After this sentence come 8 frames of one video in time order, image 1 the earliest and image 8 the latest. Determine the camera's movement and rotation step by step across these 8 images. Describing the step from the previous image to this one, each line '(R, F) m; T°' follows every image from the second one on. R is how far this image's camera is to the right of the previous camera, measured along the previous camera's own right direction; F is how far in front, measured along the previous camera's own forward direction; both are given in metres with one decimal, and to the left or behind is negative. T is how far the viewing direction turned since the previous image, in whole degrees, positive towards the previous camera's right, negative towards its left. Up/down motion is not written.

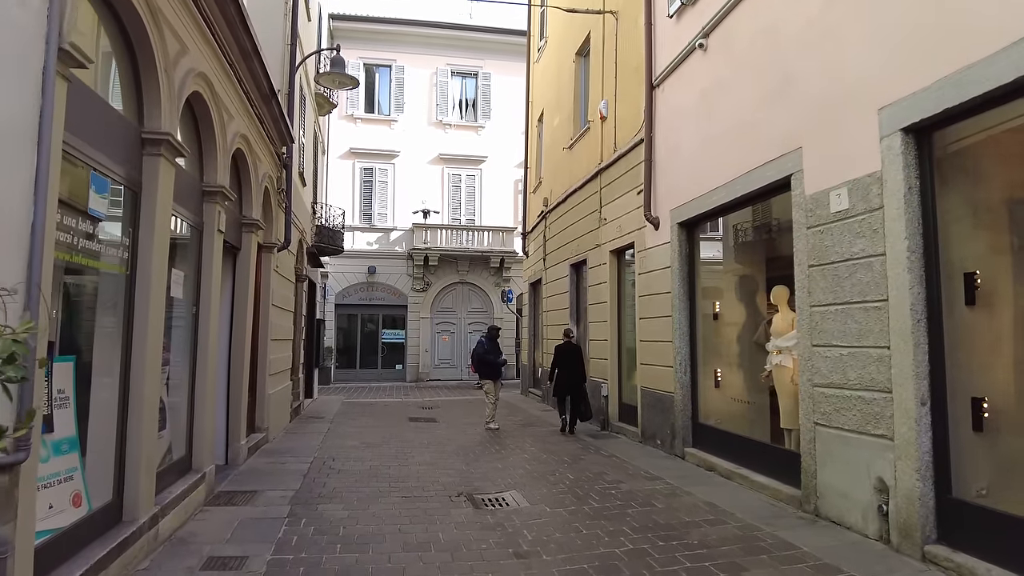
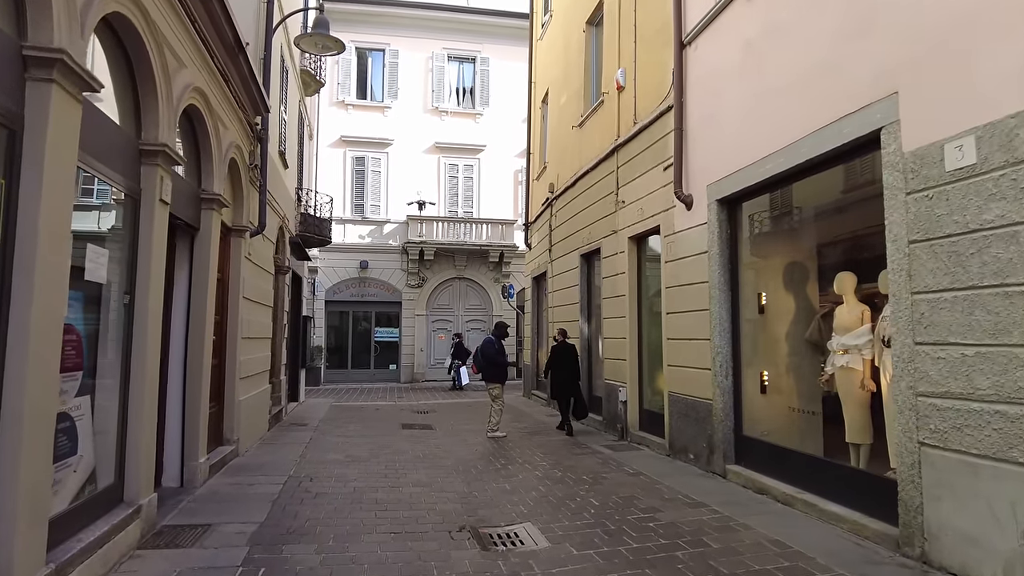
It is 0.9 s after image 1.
(-0.1, +1.1) m; 0°
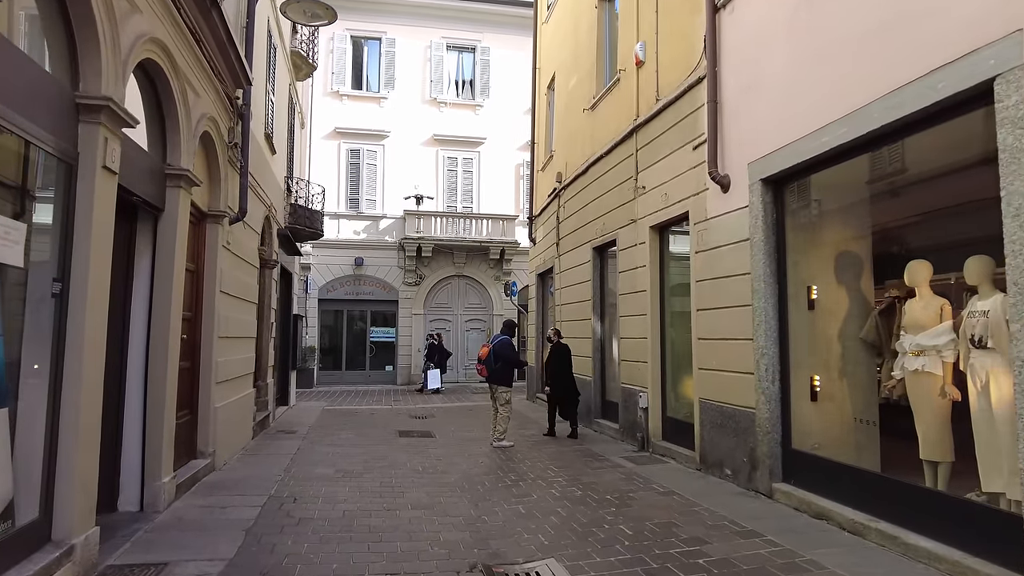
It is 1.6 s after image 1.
(-0.2, +0.8) m; 0°
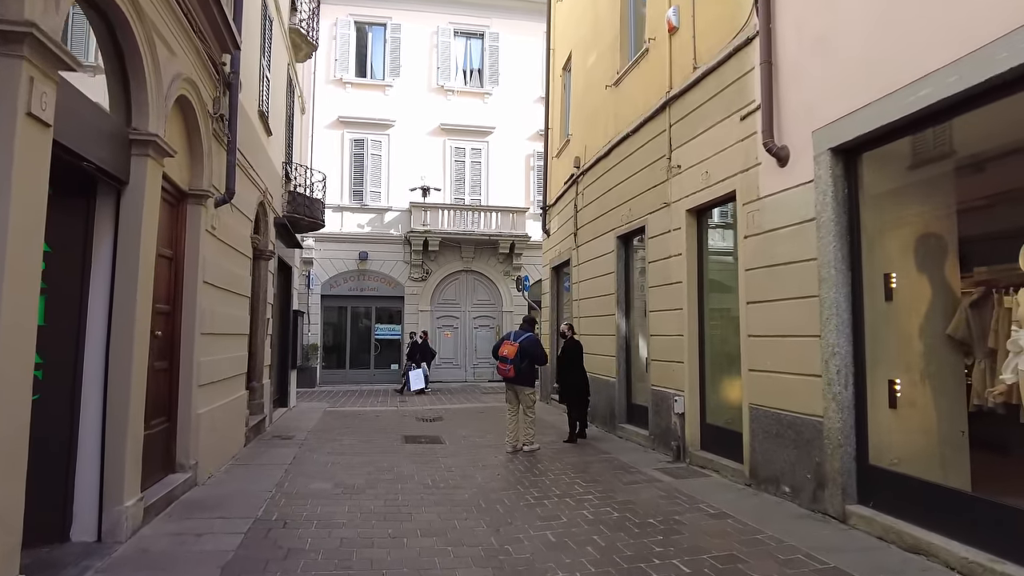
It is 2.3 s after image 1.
(-0.2, +0.8) m; 0°
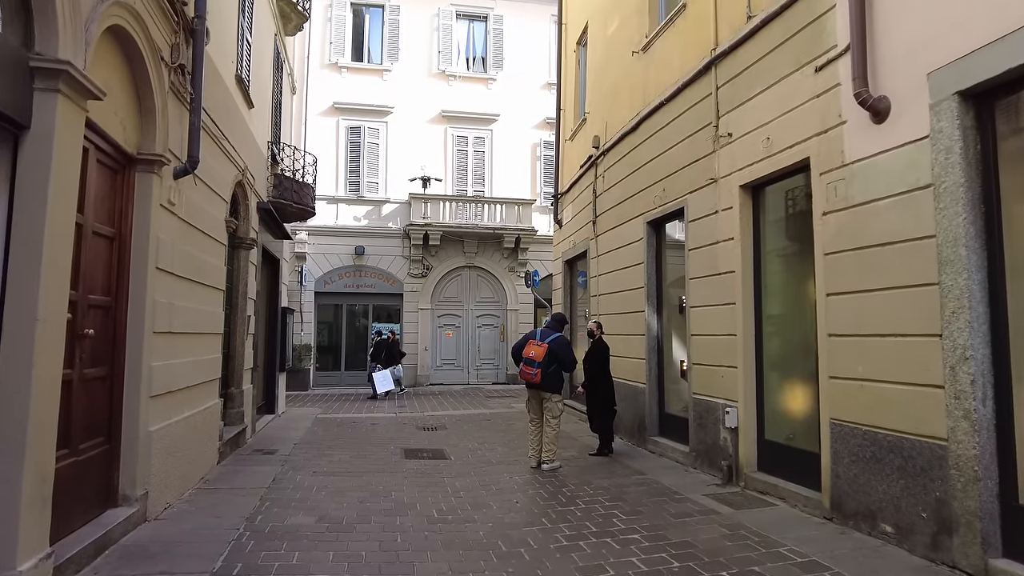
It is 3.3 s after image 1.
(-0.2, +1.1) m; 0°
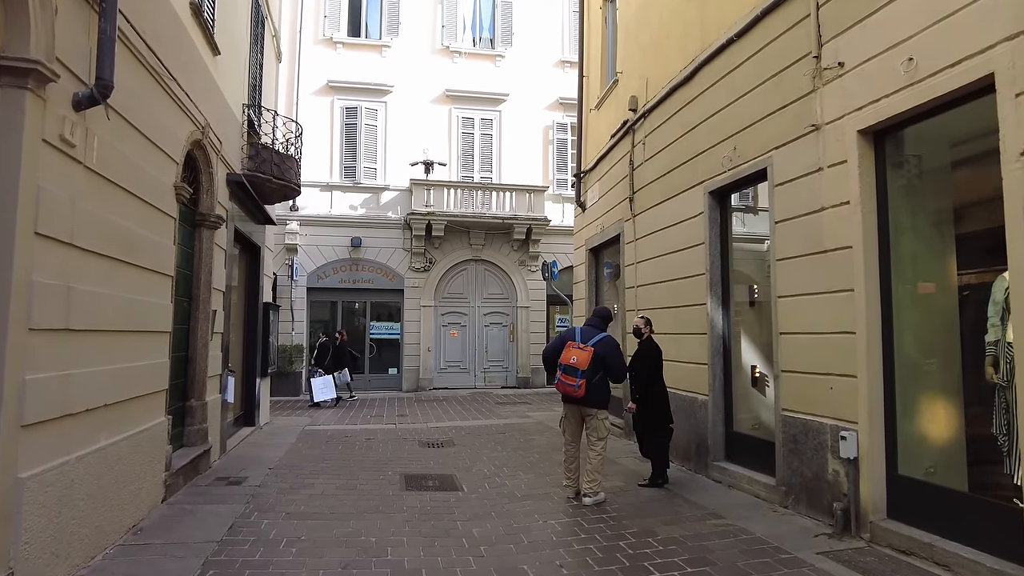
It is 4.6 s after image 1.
(-0.3, +1.6) m; 0°
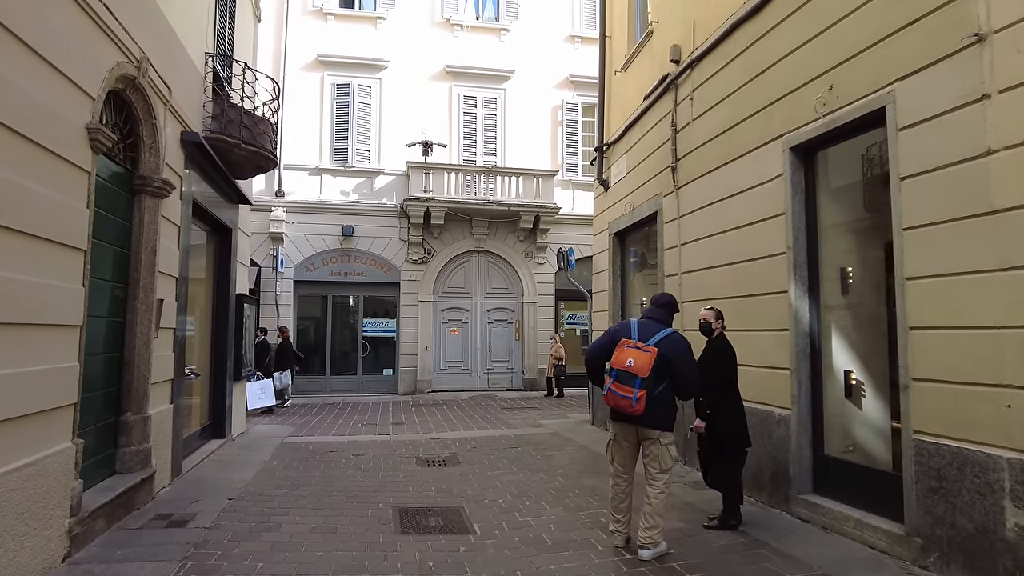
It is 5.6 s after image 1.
(-0.2, +1.4) m; 0°
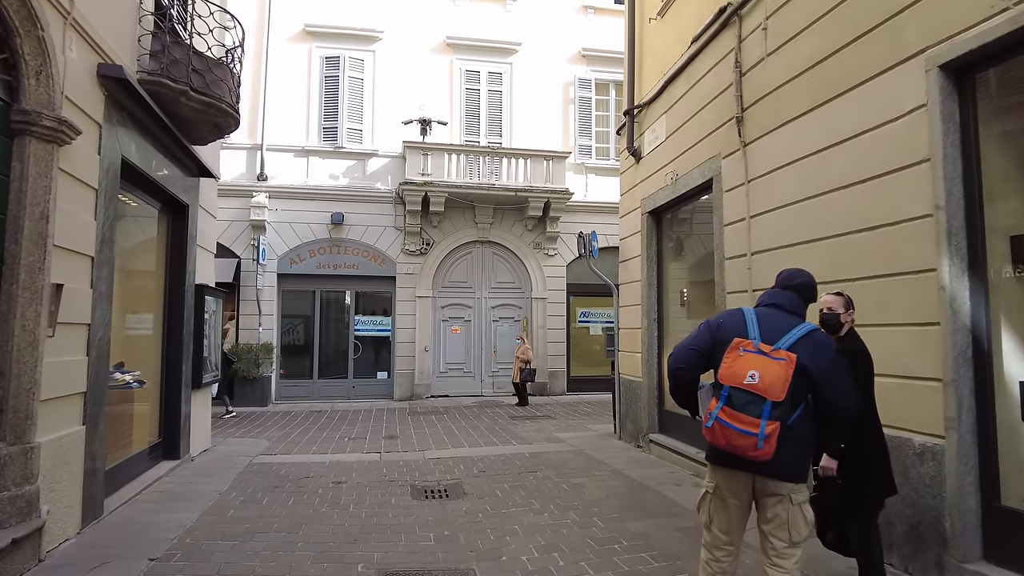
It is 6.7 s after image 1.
(-0.2, +1.5) m; 0°
